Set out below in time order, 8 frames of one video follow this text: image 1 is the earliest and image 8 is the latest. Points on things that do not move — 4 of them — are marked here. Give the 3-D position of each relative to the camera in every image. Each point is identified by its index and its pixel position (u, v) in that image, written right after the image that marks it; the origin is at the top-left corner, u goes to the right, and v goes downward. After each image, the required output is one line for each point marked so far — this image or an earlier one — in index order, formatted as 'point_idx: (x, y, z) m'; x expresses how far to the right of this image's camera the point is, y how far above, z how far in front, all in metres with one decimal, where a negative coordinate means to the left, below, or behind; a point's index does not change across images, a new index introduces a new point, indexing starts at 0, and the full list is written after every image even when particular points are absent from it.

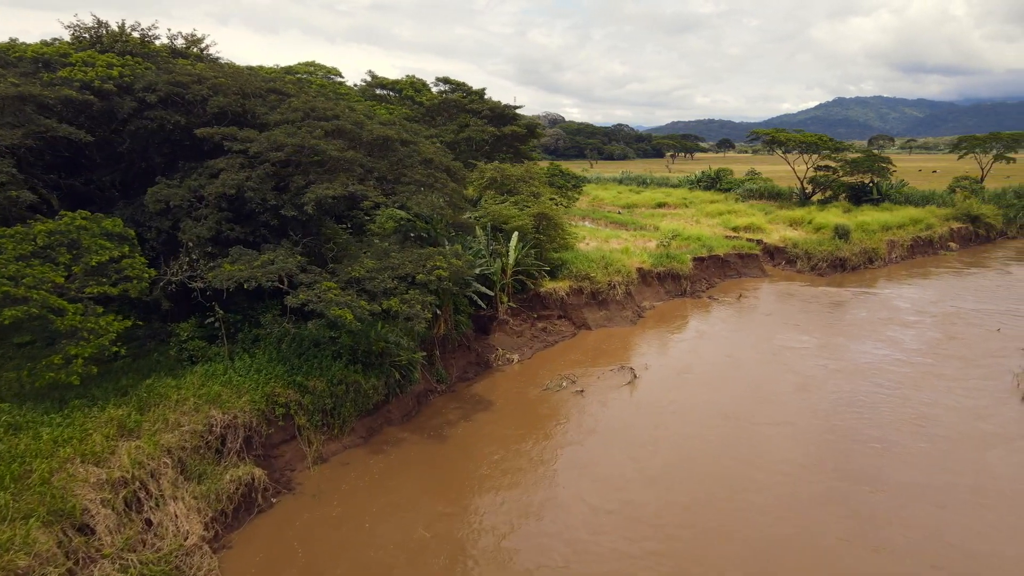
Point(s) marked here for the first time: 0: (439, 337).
0: (-1.1, -0.7, +10.6) m
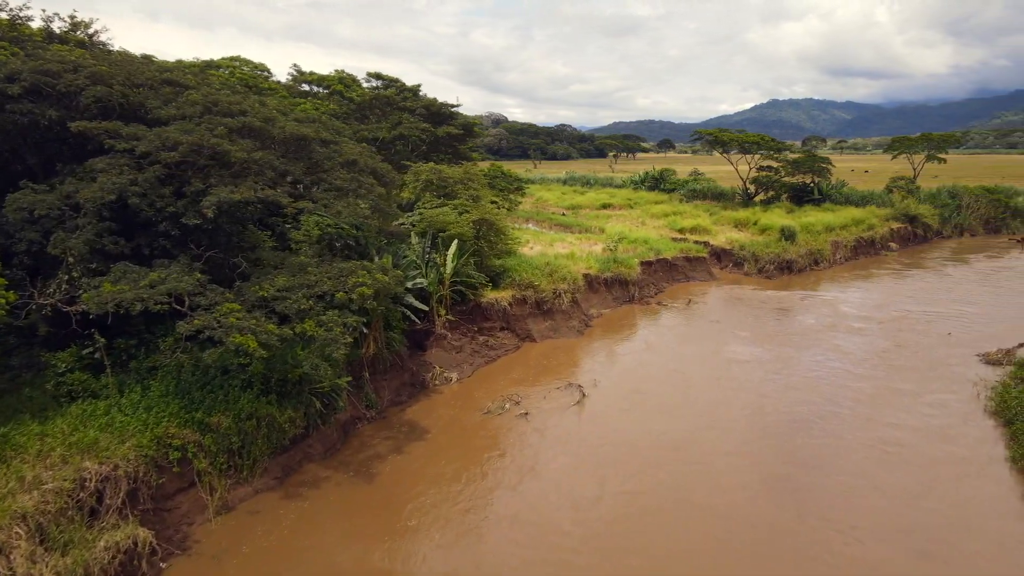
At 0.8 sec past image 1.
0: (-1.9, -0.9, +9.5) m
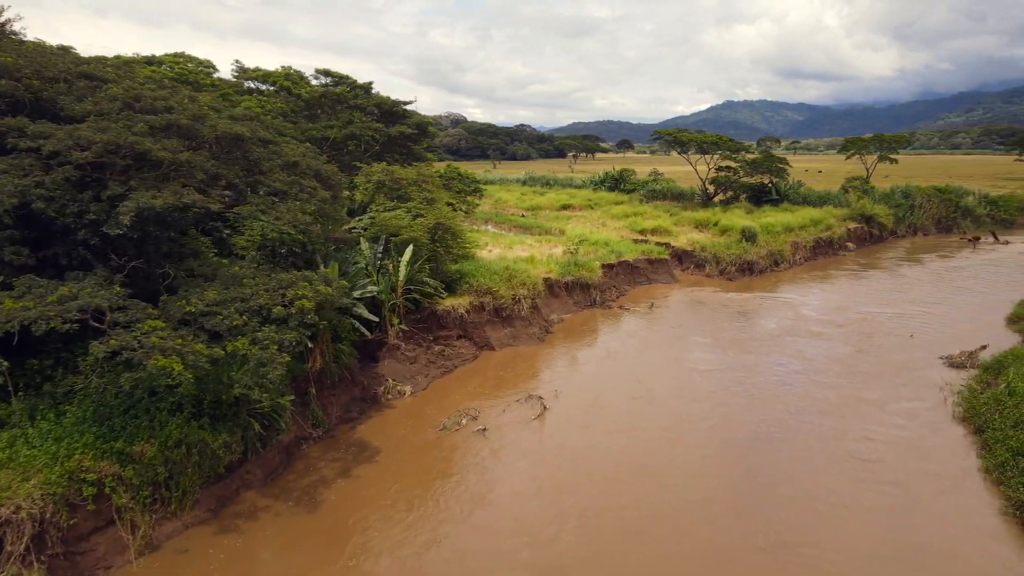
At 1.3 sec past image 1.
0: (-2.4, -1.1, +8.9) m
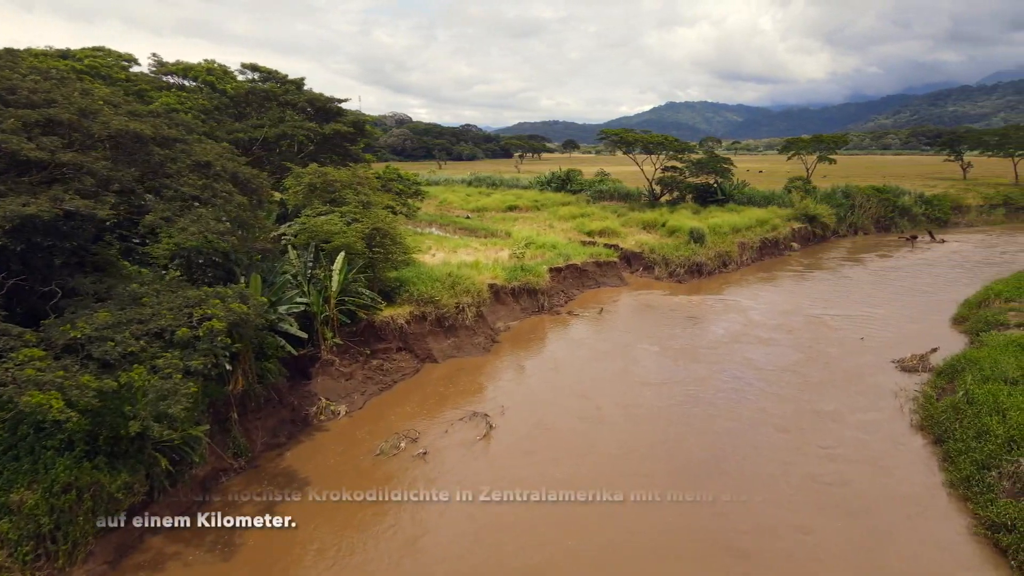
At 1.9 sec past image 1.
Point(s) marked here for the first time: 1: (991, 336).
0: (-3.1, -1.2, +8.0) m
1: (+7.8, -0.8, +11.7) m
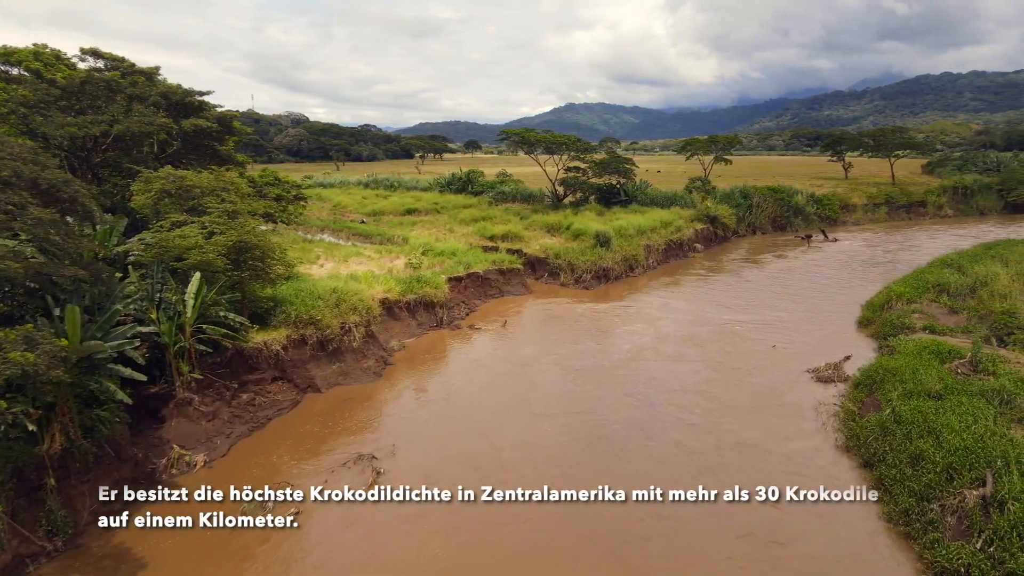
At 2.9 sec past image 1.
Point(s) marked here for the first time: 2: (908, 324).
0: (-4.1, -1.5, +6.4) m
1: (+6.2, -0.8, +11.4) m
2: (+6.8, -0.6, +12.4) m
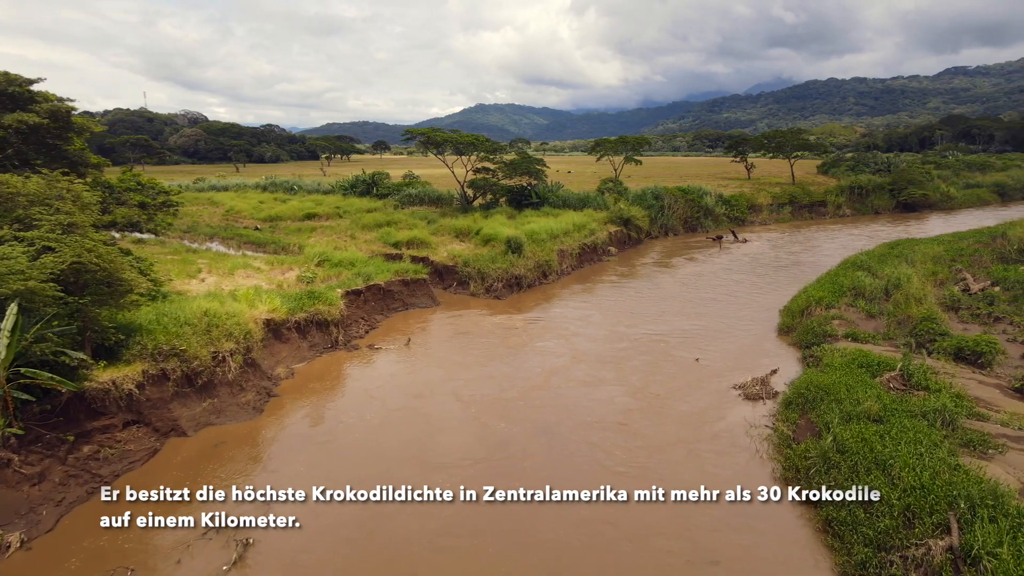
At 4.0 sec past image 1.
0: (-4.9, -1.9, +4.7) m
1: (+4.8, -1.0, +10.9) m
2: (+5.3, -0.7, +11.9) m
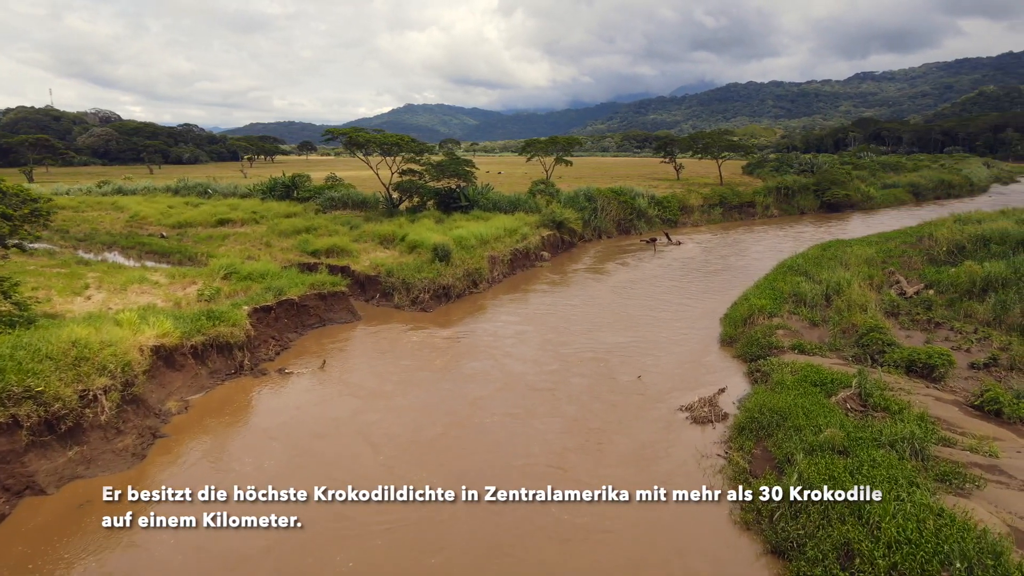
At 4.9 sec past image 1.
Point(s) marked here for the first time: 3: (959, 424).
0: (-5.2, -2.2, +3.1) m
1: (+3.7, -1.1, +10.2) m
2: (+4.1, -0.9, +11.3) m
3: (+4.8, -1.5, +7.7) m
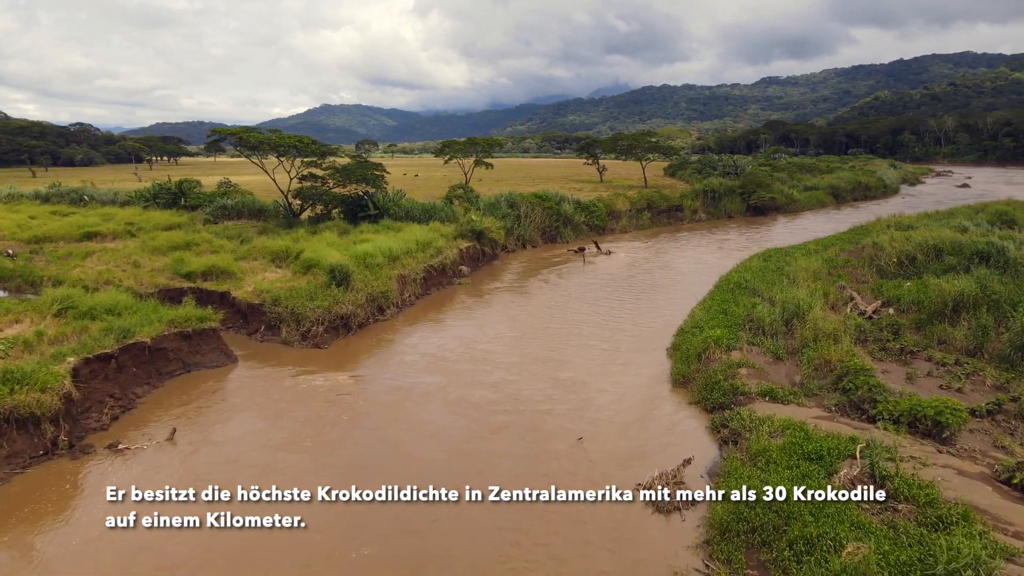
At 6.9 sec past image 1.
0: (-5.5, -2.8, +0.2) m
1: (+2.7, -1.5, +8.2) m
2: (+3.0, -1.3, +9.3) m
3: (+4.0, -1.9, +5.8) m
